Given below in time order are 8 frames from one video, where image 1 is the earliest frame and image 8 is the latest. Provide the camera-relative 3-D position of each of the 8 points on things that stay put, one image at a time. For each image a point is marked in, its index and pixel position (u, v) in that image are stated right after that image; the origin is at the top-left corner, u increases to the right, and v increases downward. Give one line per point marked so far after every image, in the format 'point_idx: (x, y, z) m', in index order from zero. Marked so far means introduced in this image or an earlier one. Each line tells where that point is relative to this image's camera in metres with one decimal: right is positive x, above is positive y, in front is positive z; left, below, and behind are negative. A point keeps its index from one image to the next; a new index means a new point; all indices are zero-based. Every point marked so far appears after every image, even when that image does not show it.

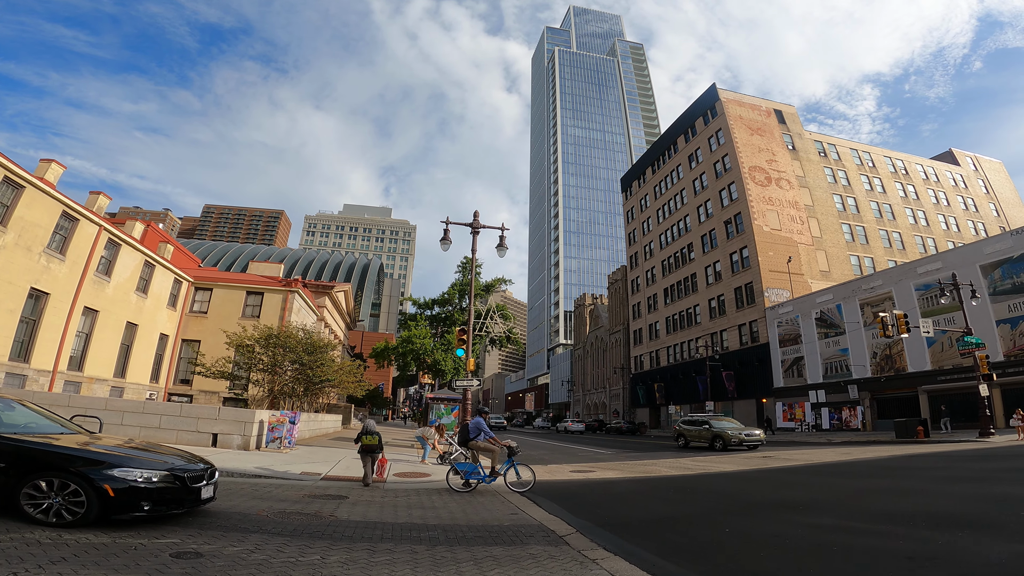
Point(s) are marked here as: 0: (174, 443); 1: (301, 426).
0: (-8.3, -3.8, +12.4) m
1: (-7.6, -5.0, +18.1) m
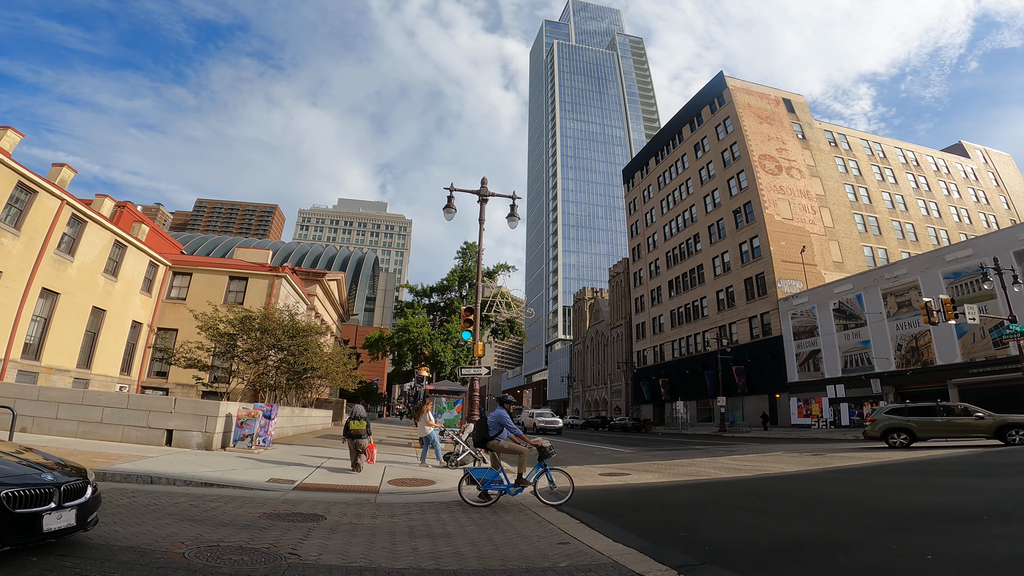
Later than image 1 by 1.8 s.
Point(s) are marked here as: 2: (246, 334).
0: (-7.9, -3.1, +10.2) m
1: (-7.2, -4.2, +15.8) m
2: (-9.1, -1.6, +17.3) m
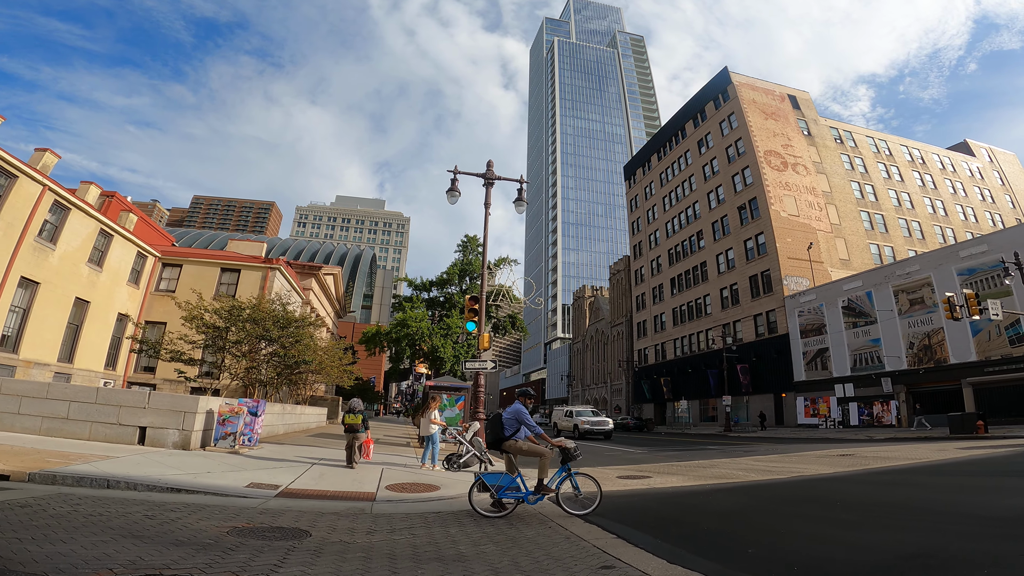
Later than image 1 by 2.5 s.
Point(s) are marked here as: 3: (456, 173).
0: (-7.7, -2.8, +9.2) m
1: (-7.0, -3.9, +14.8) m
2: (-8.9, -1.3, +16.2) m
3: (-1.6, +3.4, +15.2) m
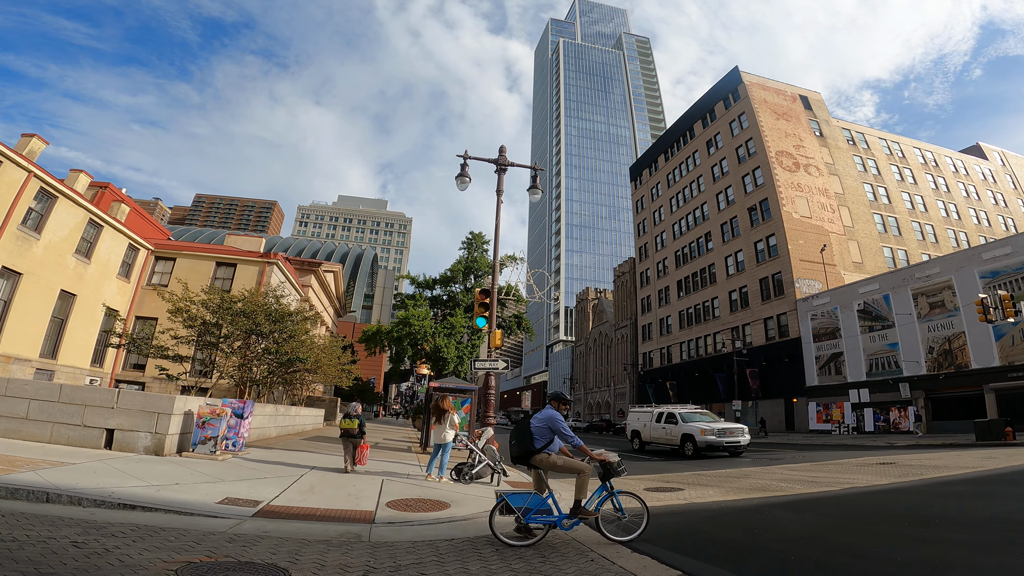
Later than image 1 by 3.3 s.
0: (-7.4, -2.5, +8.1) m
1: (-6.8, -3.7, +13.8) m
2: (-8.6, -1.0, +15.2) m
3: (-1.3, +3.6, +14.2) m
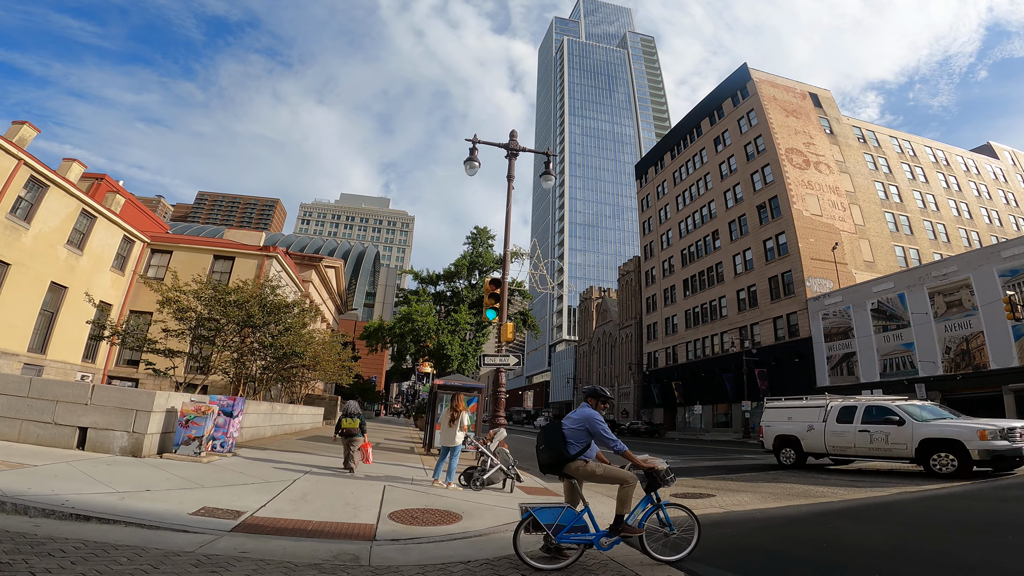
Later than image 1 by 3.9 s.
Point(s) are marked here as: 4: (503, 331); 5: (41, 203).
0: (-7.2, -2.3, +7.3) m
1: (-6.5, -3.4, +13.0) m
2: (-8.3, -0.8, +14.4) m
3: (-1.0, +3.8, +13.4) m
4: (-0.2, -0.9, +11.0) m
5: (-17.2, +3.1, +18.5) m
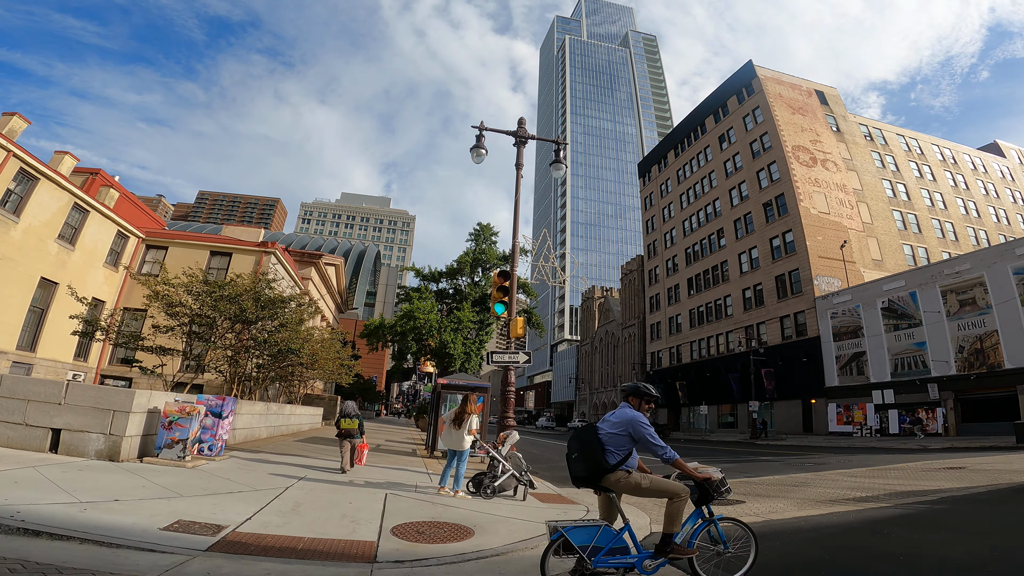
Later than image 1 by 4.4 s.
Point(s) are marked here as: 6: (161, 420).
0: (-7.0, -2.1, +6.7) m
1: (-6.3, -3.3, +12.4) m
2: (-8.1, -0.6, +13.8) m
3: (-0.8, +3.9, +12.8) m
4: (0.0, -0.8, +10.3) m
5: (-17.0, +3.3, +17.9) m
6: (-5.0, -1.9, +7.3) m
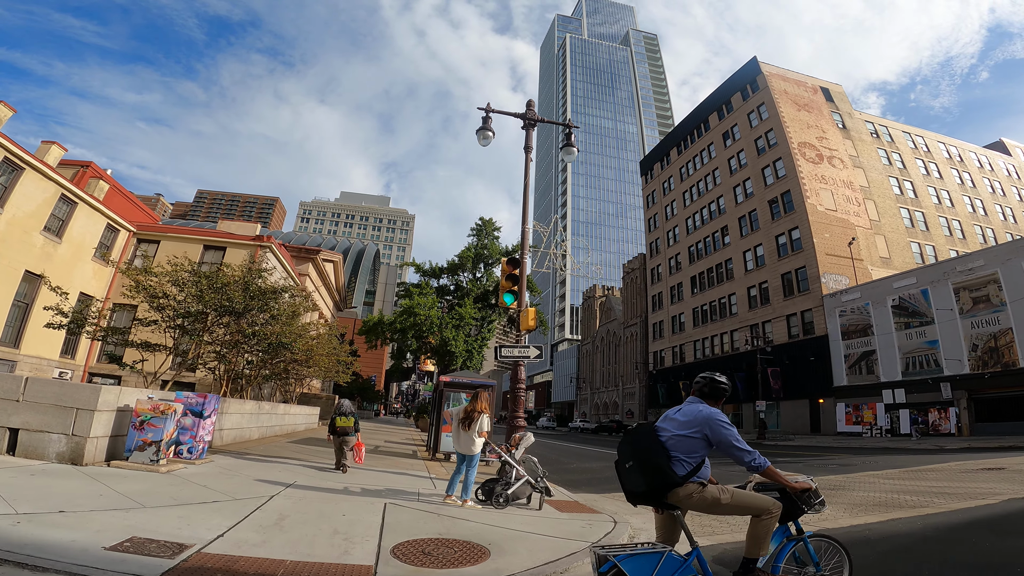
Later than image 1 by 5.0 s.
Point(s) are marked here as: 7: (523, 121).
0: (-6.8, -1.9, +6.0) m
1: (-6.2, -3.1, +11.6) m
2: (-8.0, -0.4, +13.0) m
3: (-0.6, +4.1, +12.0) m
4: (+0.2, -0.6, +9.6) m
5: (-16.8, +3.5, +17.1) m
6: (-4.9, -1.7, +6.5) m
7: (+0.2, +4.0, +12.0) m
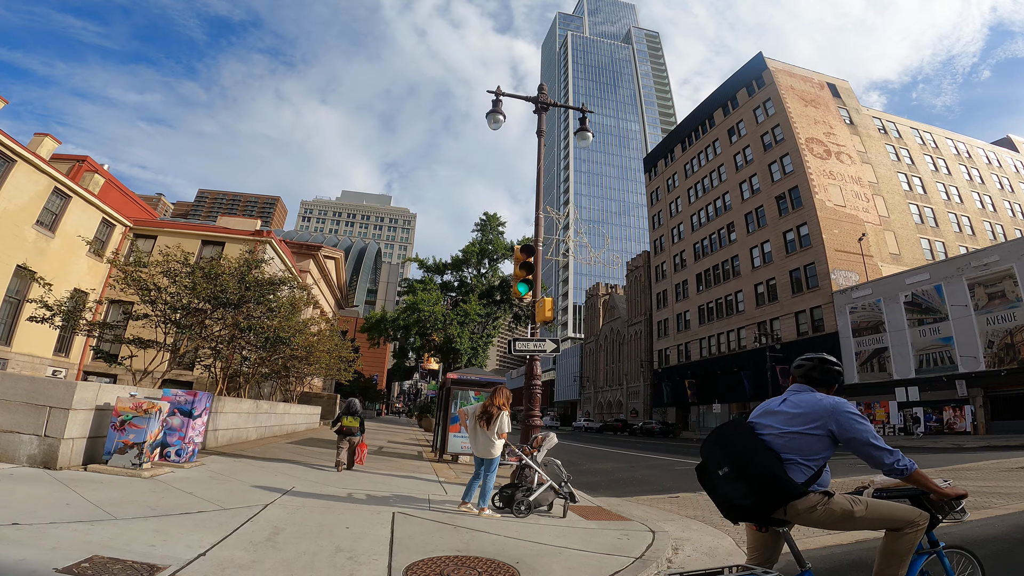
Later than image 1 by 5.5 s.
0: (-6.6, -1.7, +5.4) m
1: (-5.9, -2.9, +11.0) m
2: (-7.7, -0.2, +12.4) m
3: (-0.4, +4.3, +11.4) m
4: (+0.4, -0.4, +9.0) m
5: (-16.6, +3.6, +16.5) m
6: (-4.6, -1.5, +5.9) m
7: (+0.5, +4.1, +11.4) m
